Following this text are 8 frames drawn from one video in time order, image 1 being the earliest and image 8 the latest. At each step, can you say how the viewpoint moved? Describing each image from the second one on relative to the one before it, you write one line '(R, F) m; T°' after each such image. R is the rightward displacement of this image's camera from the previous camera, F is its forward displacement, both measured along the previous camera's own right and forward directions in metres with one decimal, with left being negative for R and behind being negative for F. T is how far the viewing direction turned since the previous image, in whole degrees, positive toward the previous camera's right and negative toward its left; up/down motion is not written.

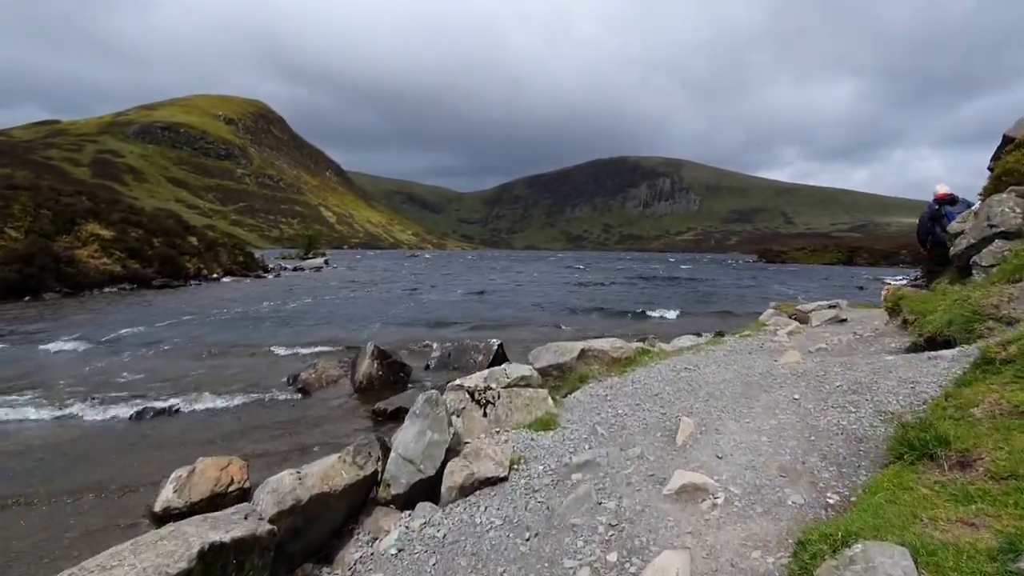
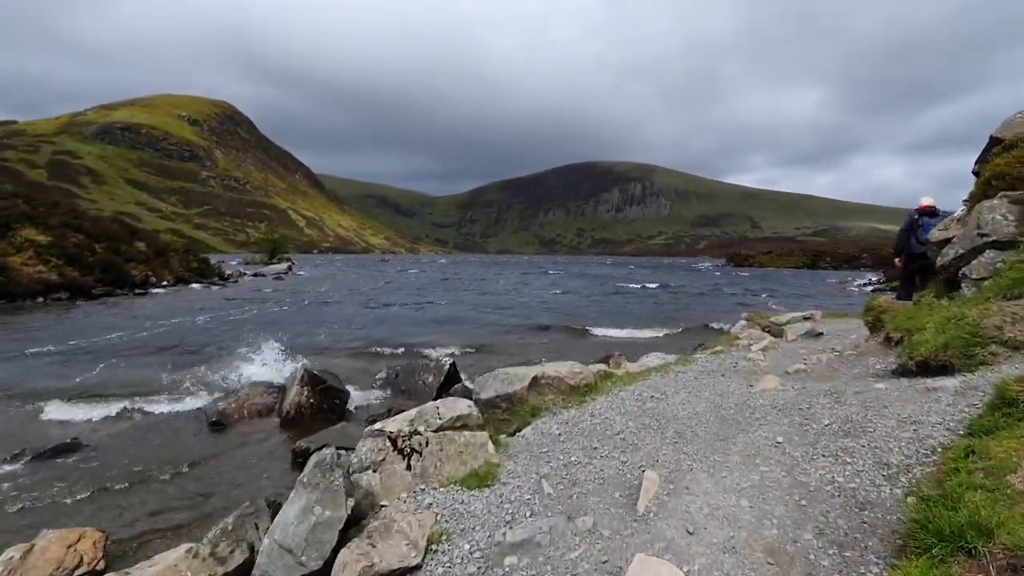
(+0.7, +1.8) m; +3°
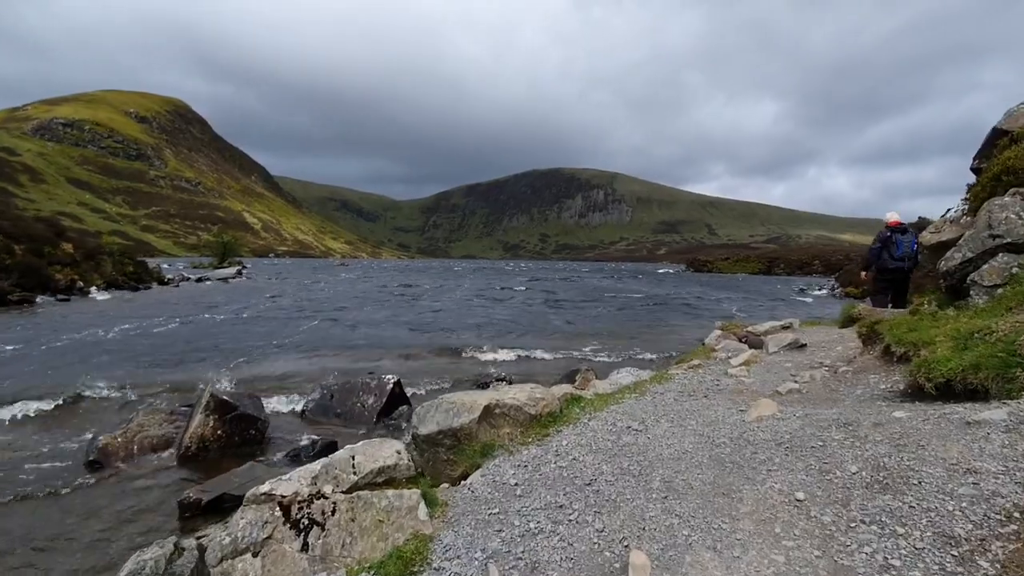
(+0.3, +2.1) m; +4°
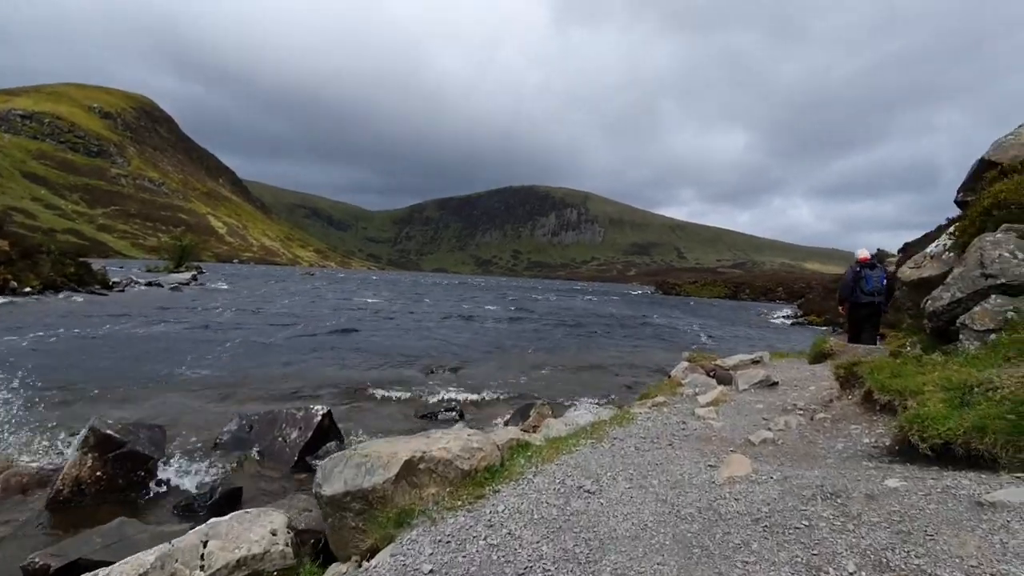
(+0.6, +1.5) m; +3°
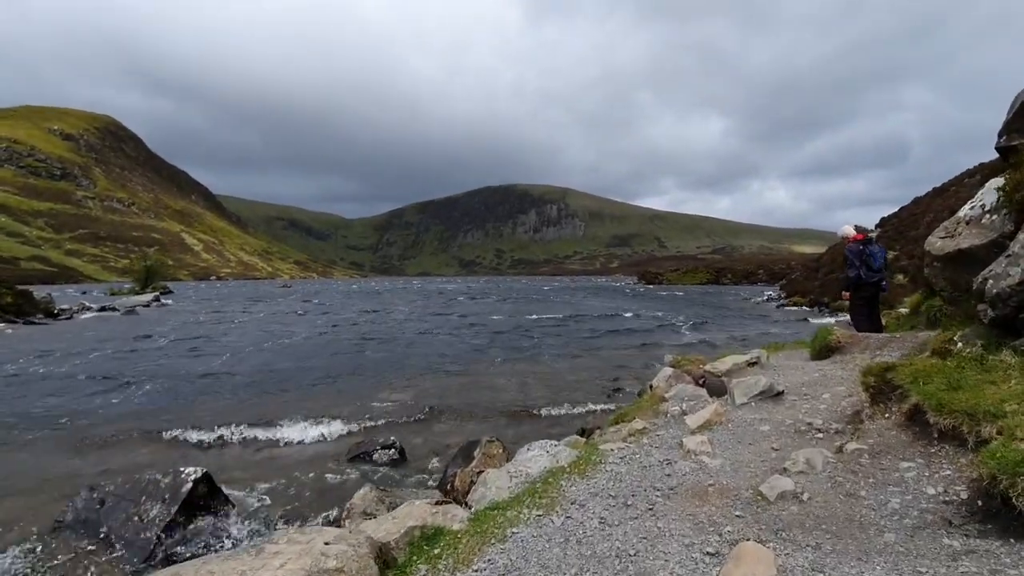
(+1.2, +3.2) m; +2°
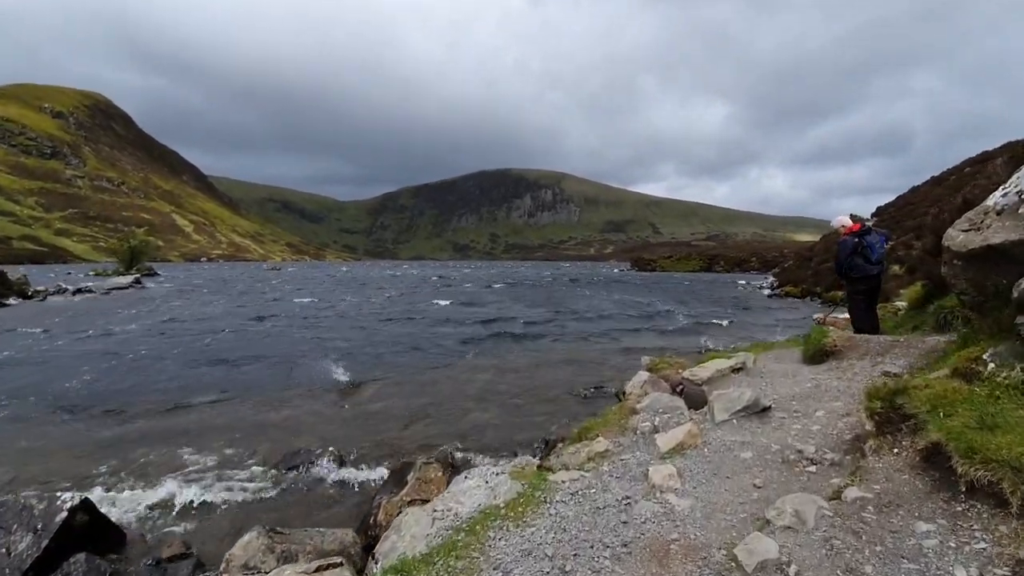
(+1.0, +1.8) m; +1°
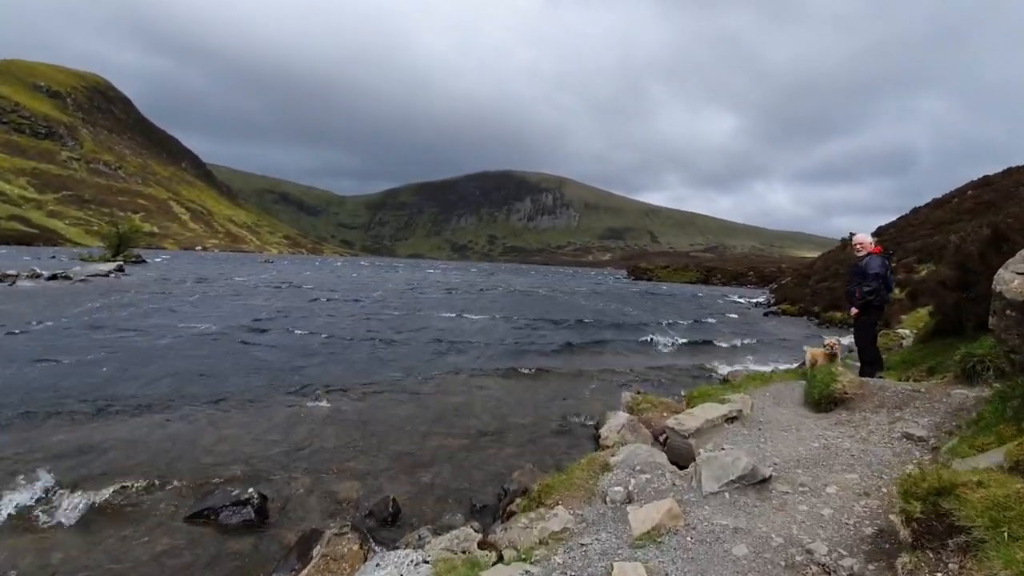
(+0.8, +1.9) m; 0°
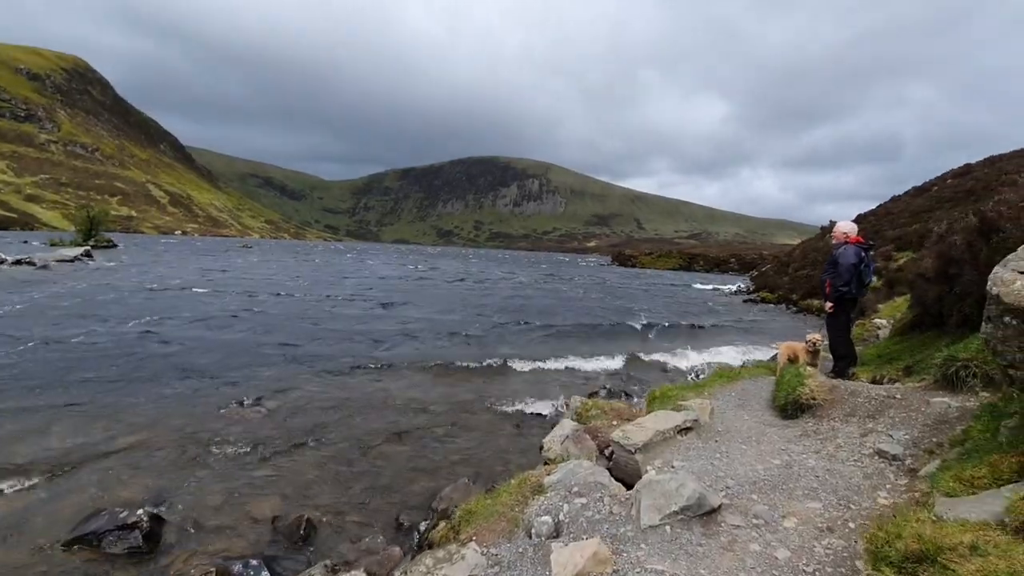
(+1.1, +1.4) m; +2°
